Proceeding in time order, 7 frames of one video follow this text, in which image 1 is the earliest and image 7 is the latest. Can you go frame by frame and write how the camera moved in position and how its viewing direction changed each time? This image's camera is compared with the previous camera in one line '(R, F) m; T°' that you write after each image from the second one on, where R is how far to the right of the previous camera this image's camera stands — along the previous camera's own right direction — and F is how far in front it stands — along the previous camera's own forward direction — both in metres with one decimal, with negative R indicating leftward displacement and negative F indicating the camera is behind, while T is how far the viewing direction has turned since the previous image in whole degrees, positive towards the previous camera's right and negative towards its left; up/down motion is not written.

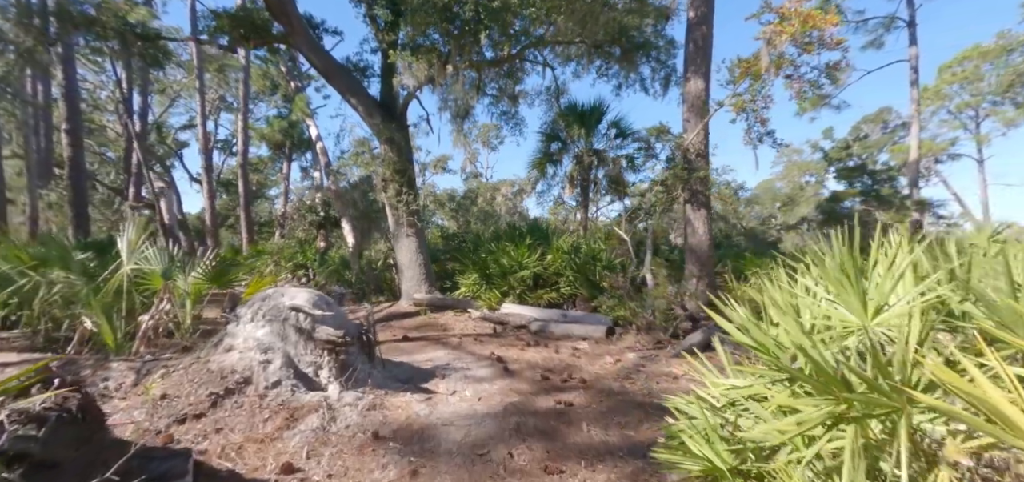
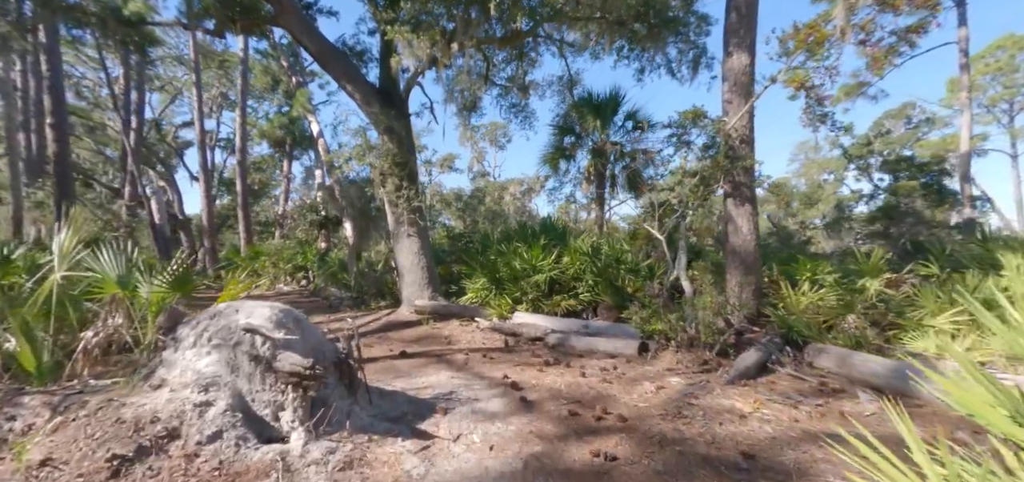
(-0.1, +1.0) m; -1°
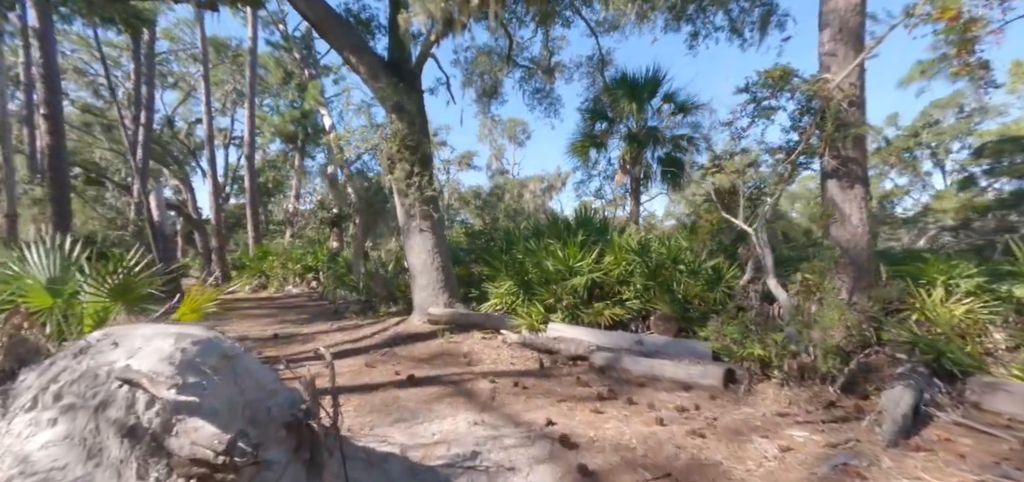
(-0.2, +1.5) m; -2°
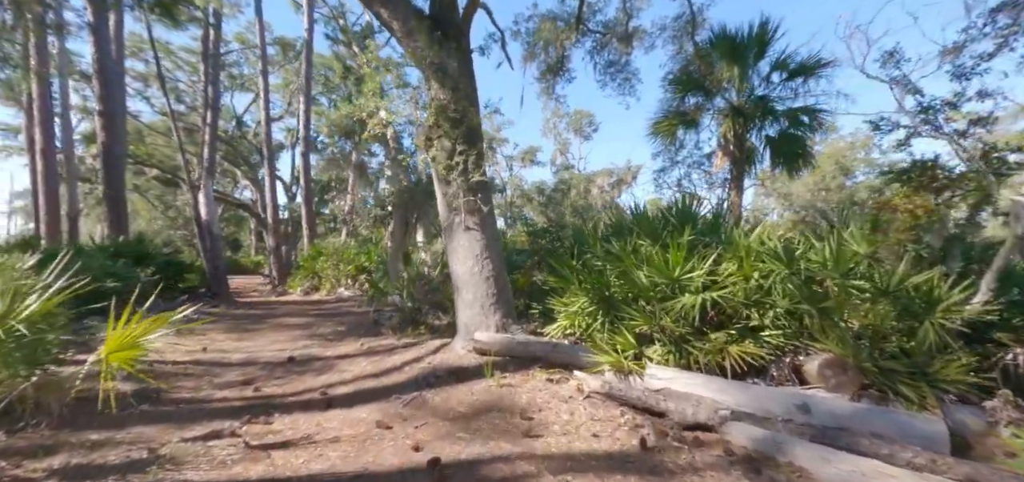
(-0.1, +2.0) m; -7°
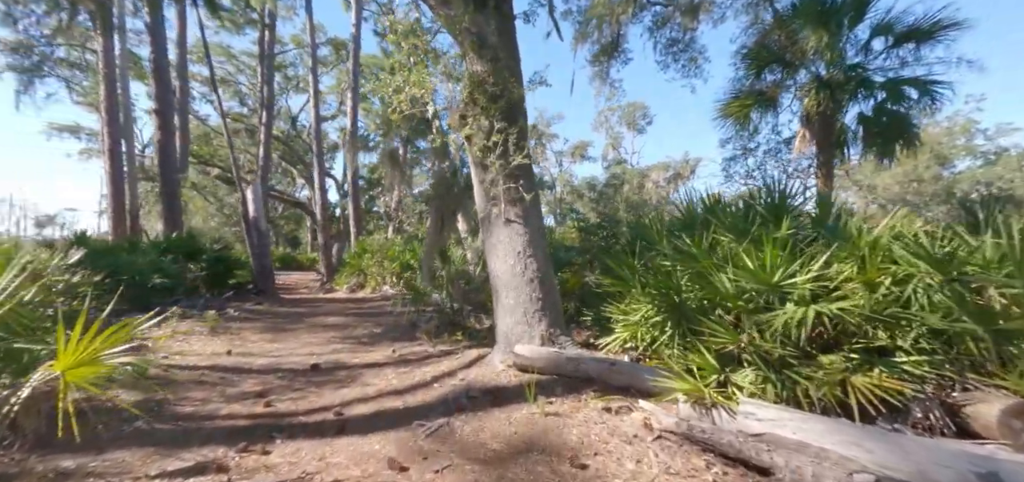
(0.0, +0.9) m; -5°
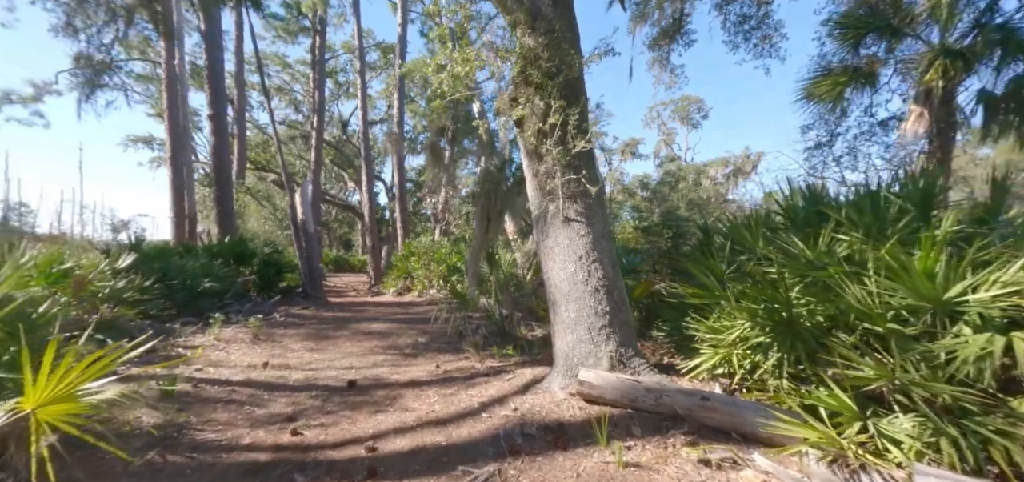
(-0.1, +0.8) m; -5°
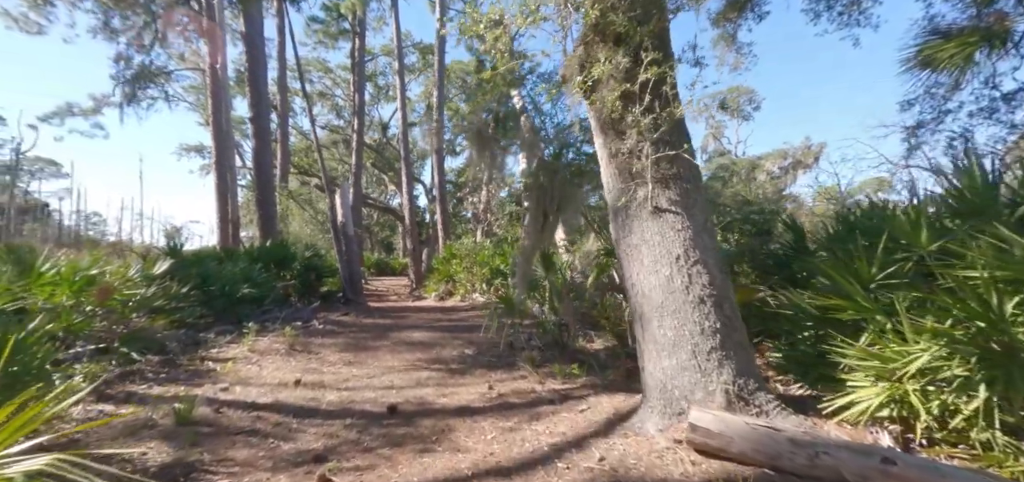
(-0.3, +0.9) m; -4°
